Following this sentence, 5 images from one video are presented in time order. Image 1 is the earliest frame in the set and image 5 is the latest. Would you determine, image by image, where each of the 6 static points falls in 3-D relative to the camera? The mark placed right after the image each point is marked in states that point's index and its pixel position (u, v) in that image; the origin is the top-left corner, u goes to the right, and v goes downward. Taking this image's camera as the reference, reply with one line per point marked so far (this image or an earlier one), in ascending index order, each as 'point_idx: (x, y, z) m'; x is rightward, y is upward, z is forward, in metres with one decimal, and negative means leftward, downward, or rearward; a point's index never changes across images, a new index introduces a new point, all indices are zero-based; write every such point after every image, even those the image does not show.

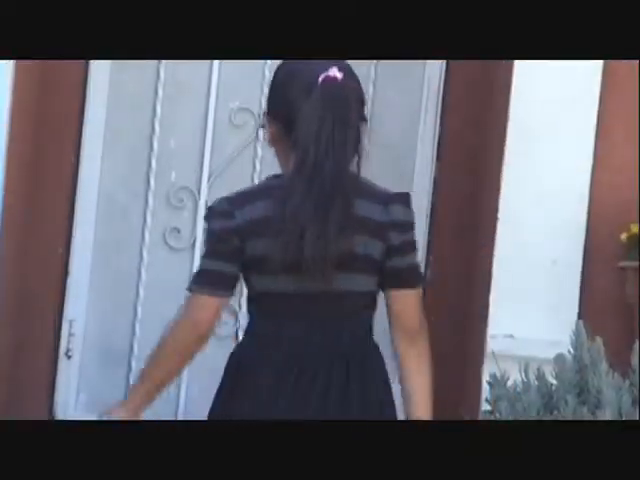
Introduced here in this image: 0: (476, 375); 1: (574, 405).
0: (+0.3, -0.3, +2.6) m
1: (+0.4, -0.3, +2.4) m
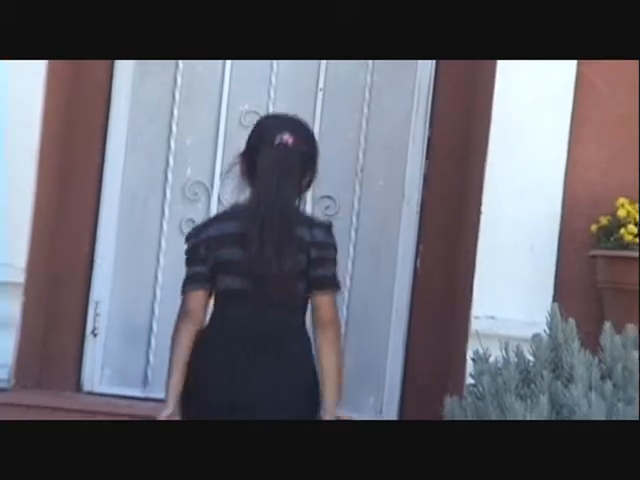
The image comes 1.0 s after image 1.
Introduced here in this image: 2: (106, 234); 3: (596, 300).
0: (+0.3, -0.2, +2.8) m
1: (+0.5, -0.3, +2.6) m
2: (-0.5, 0.0, +2.9) m
3: (+0.6, -0.1, +2.8) m
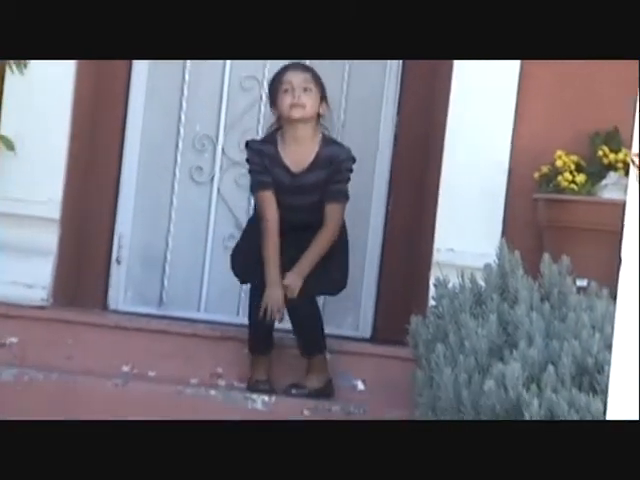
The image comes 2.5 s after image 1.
0: (+0.3, -0.1, +3.4) m
1: (+0.4, -0.1, +3.2) m
2: (-0.5, +0.1, +3.5) m
3: (+0.5, 0.0, +3.4) m
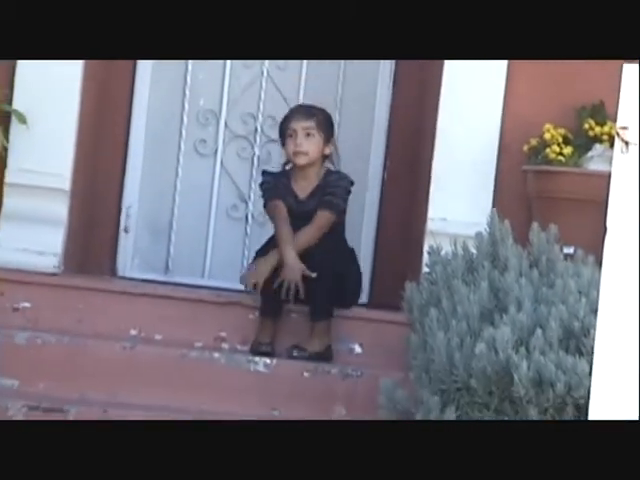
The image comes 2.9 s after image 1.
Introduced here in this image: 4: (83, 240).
0: (+0.3, 0.0, +3.6) m
1: (+0.4, -0.1, +3.4) m
2: (-0.5, +0.2, +3.6) m
3: (+0.5, +0.1, +3.5) m
4: (-0.6, 0.0, +3.6) m
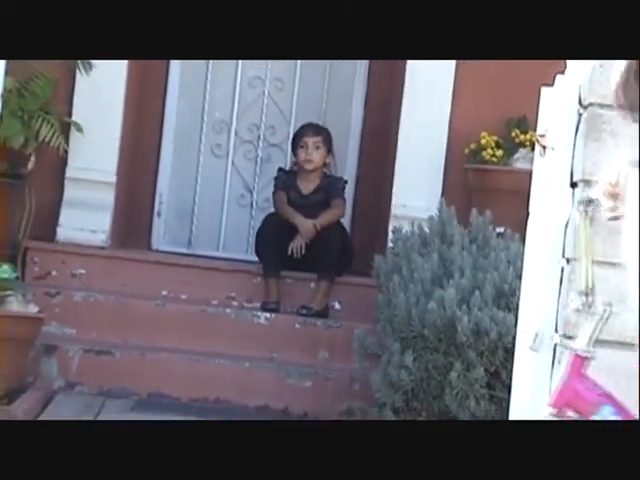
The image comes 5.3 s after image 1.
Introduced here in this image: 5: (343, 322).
0: (+0.2, 0.0, +4.6) m
1: (+0.4, 0.0, +4.4) m
2: (-0.5, +0.3, +4.7) m
3: (+0.5, +0.2, +4.6) m
4: (-0.7, +0.1, +4.6) m
5: (+0.1, -0.3, +4.6) m
